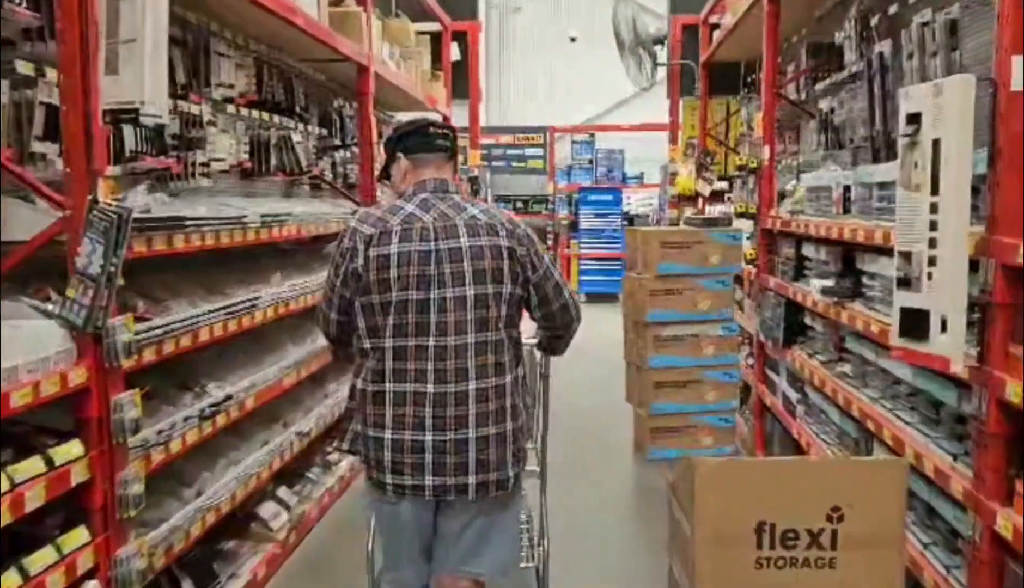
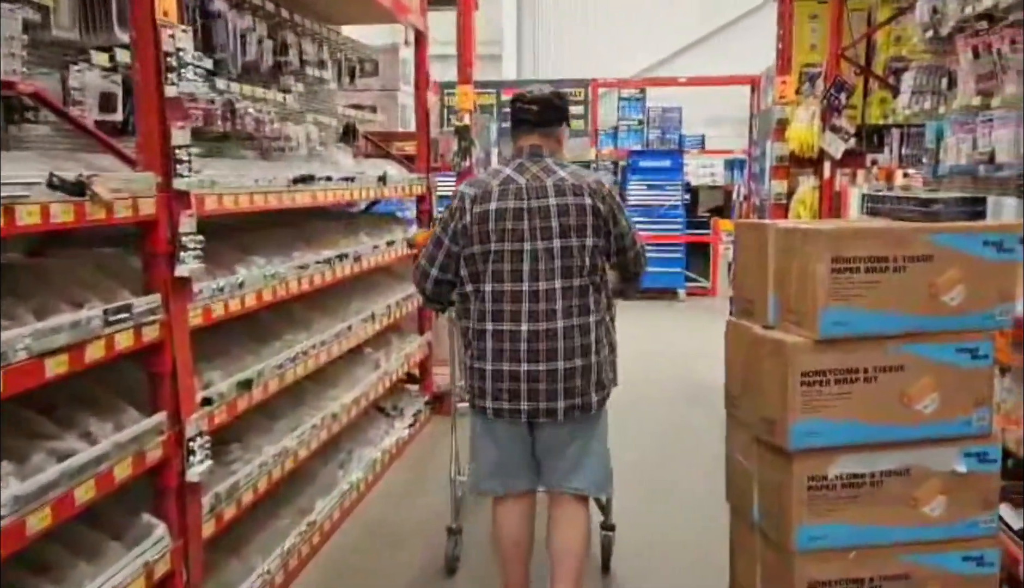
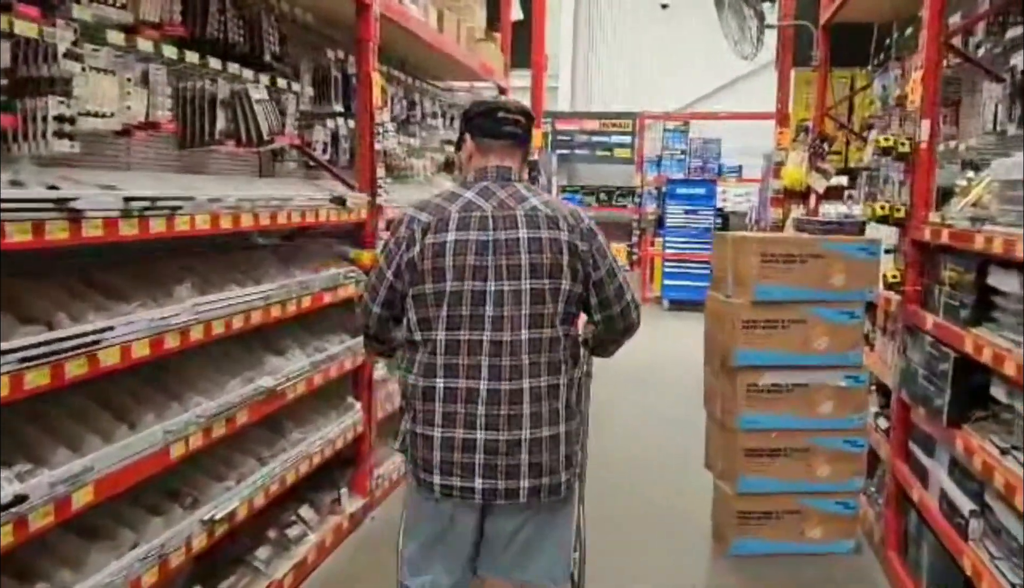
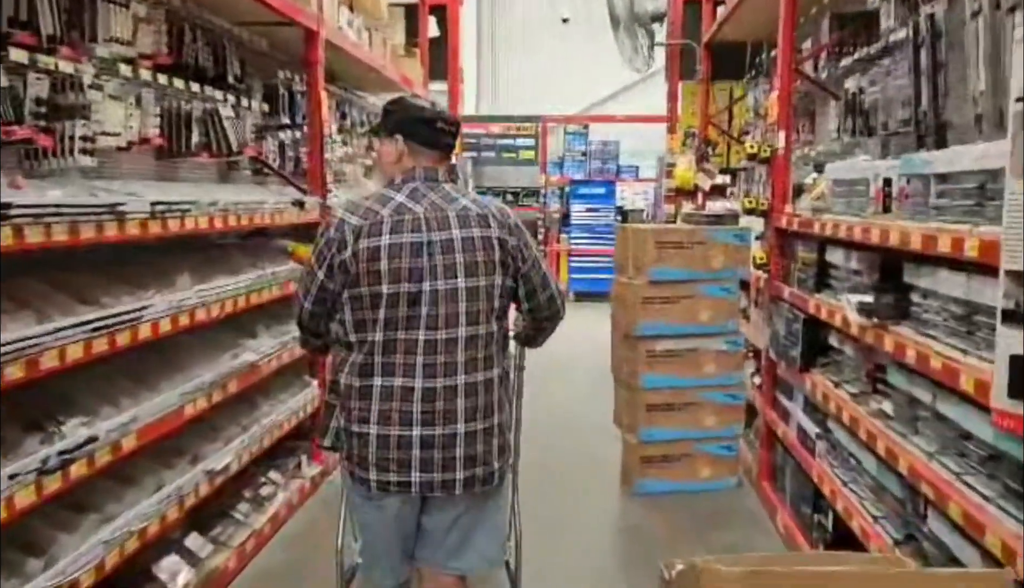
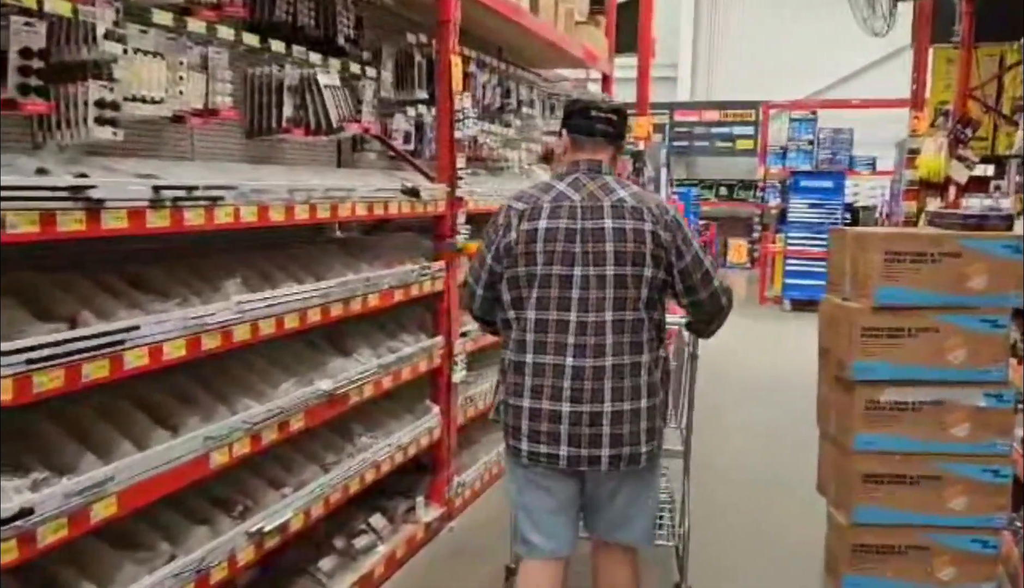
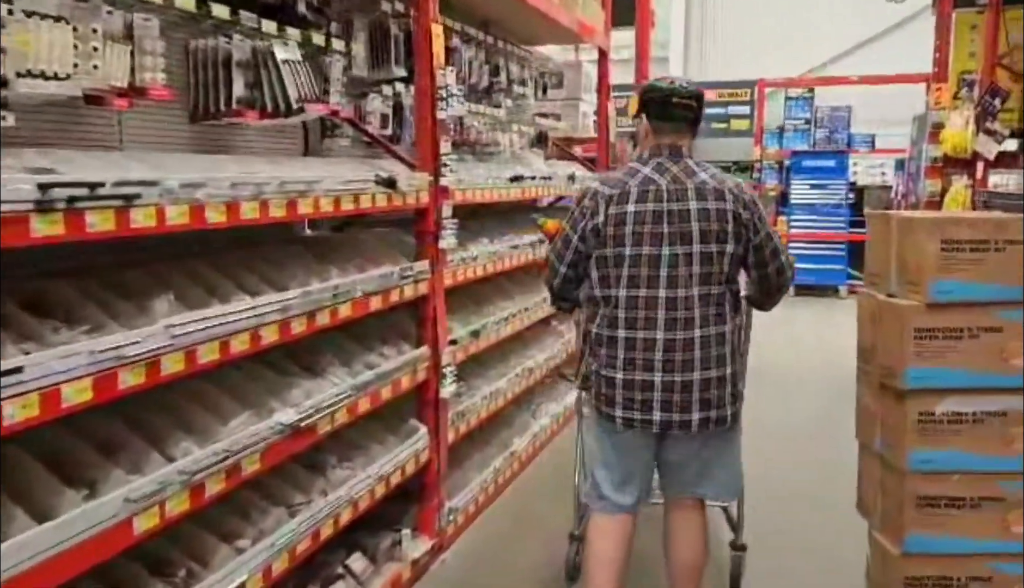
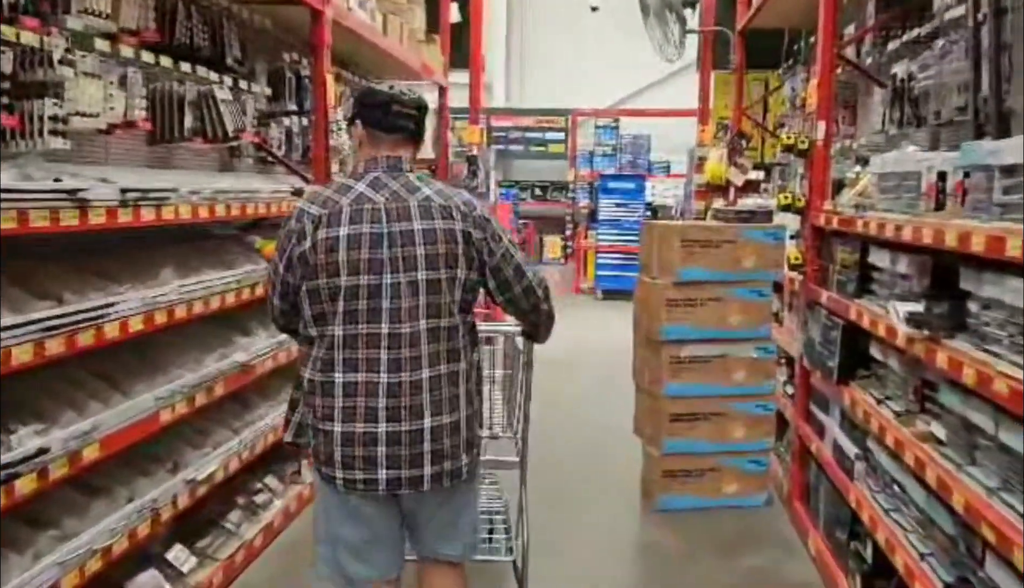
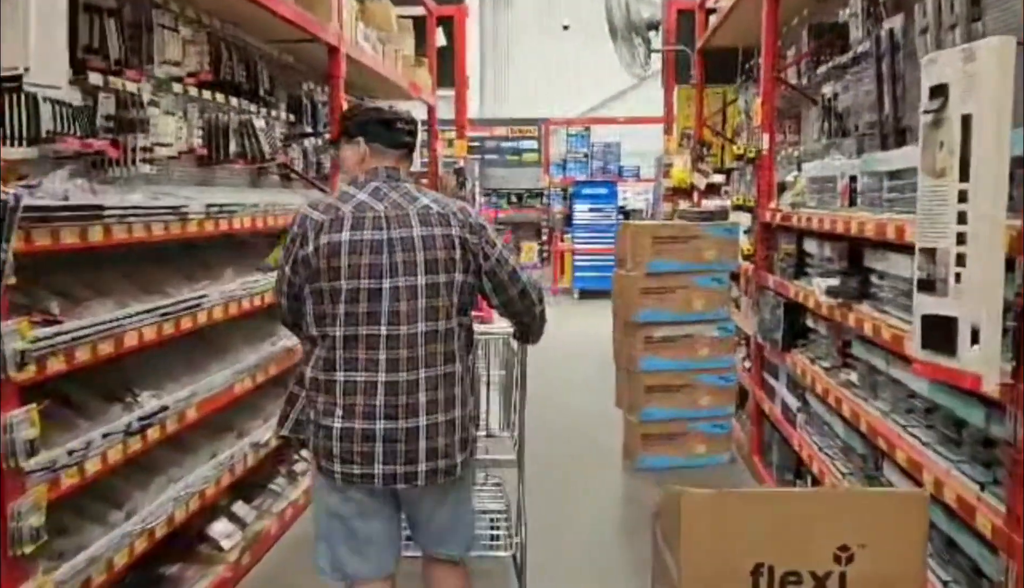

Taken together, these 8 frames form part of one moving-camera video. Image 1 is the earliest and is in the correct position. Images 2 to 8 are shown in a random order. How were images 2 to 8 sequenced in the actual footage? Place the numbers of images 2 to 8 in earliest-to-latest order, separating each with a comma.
8, 4, 7, 3, 5, 6, 2
